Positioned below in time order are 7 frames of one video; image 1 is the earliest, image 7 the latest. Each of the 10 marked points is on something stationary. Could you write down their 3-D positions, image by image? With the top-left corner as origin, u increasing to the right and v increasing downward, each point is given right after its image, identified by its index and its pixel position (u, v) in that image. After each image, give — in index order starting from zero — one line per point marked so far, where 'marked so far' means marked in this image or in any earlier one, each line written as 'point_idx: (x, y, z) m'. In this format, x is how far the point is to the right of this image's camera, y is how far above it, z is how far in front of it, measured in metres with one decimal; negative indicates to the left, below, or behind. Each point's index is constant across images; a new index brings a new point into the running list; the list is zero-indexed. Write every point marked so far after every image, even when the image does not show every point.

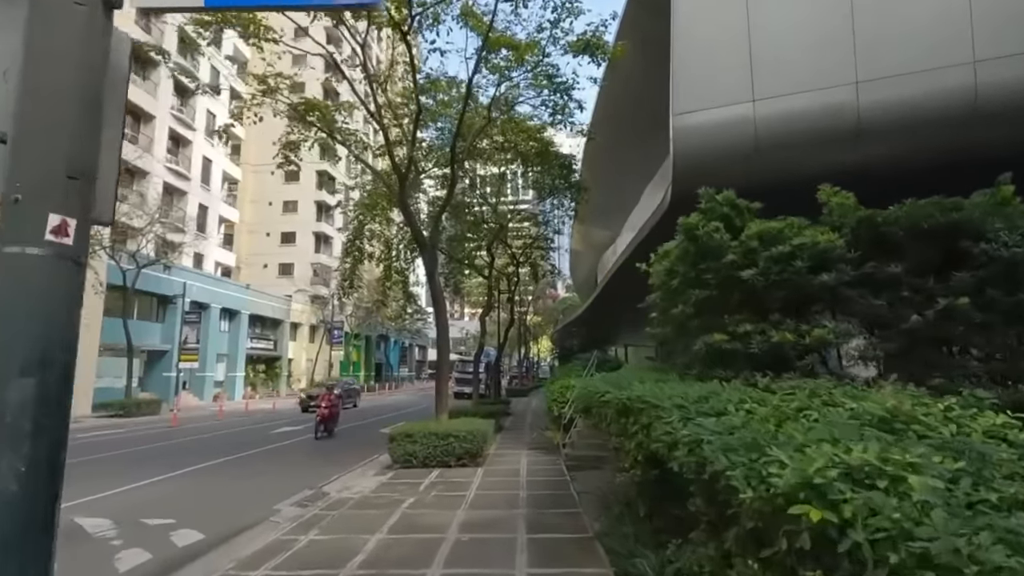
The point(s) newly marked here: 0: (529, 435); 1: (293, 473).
0: (+0.4, -4.1, +14.5) m
1: (-4.5, -3.9, +11.3) m
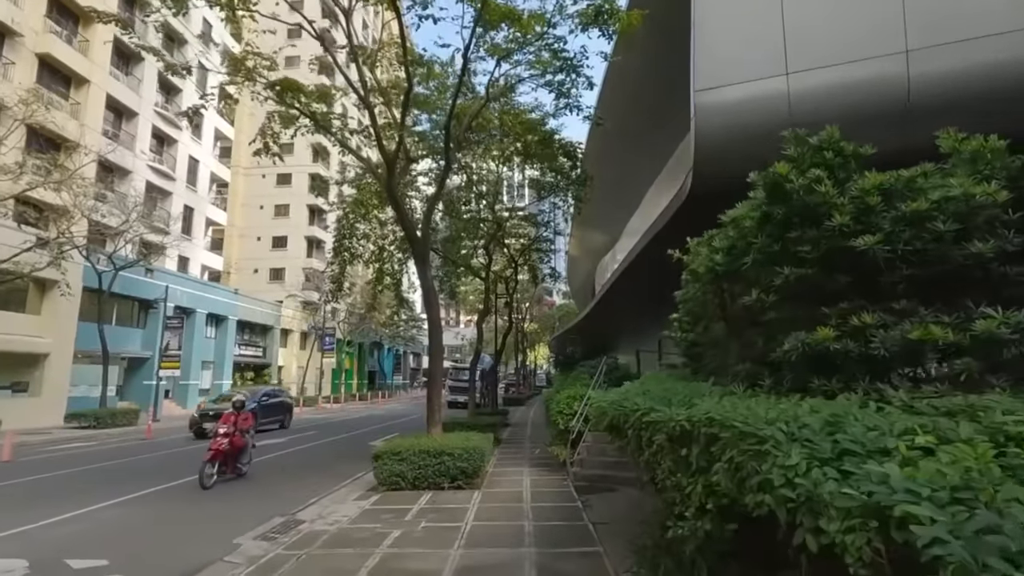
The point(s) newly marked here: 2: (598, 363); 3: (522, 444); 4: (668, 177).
0: (+0.4, -4.1, +13.3) m
1: (-4.5, -3.9, +10.0) m
2: (+2.1, -1.8, +13.3) m
3: (+0.3, -4.6, +15.7) m
4: (+4.6, +3.2, +16.8) m
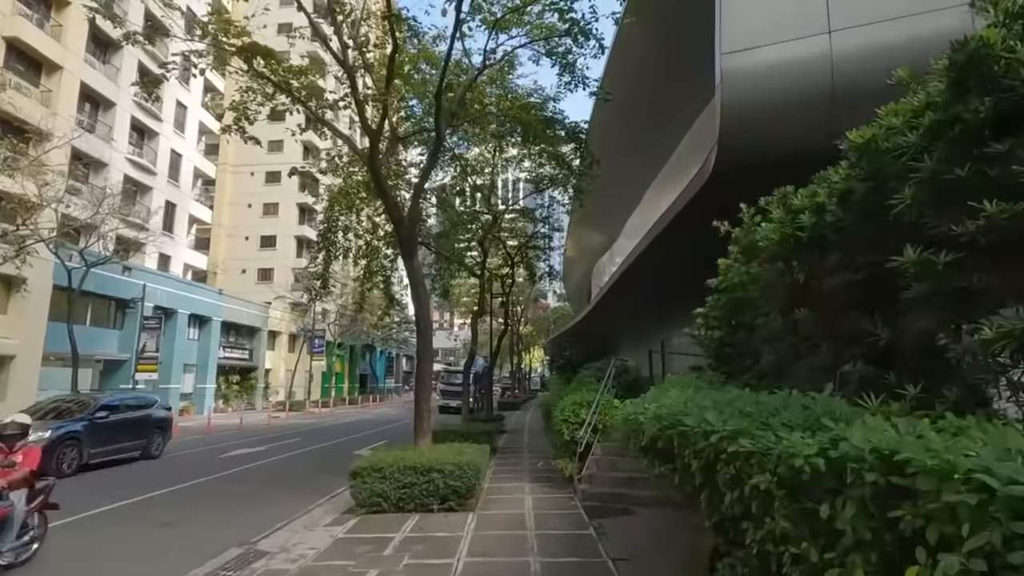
0: (+0.4, -4.0, +12.0) m
1: (-4.5, -3.7, +8.8) m
2: (+2.0, -1.7, +12.1) m
3: (+0.2, -4.5, +14.4) m
4: (+4.5, +3.3, +15.7) m
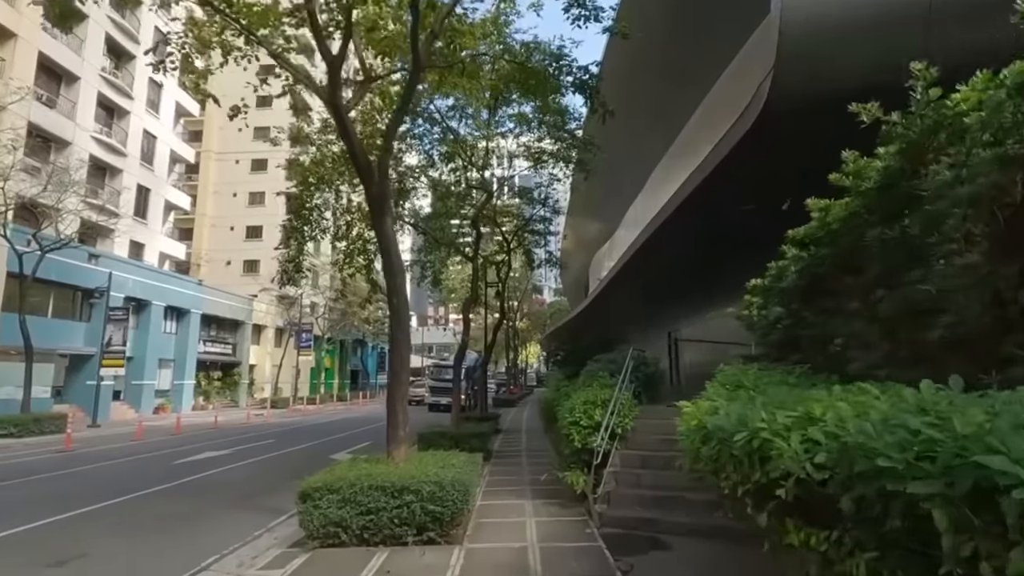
0: (+0.3, -3.6, +10.2) m
1: (-4.5, -3.3, +6.9) m
2: (+2.0, -1.3, +10.2) m
3: (+0.2, -4.1, +12.6) m
4: (+4.5, +3.7, +13.8) m
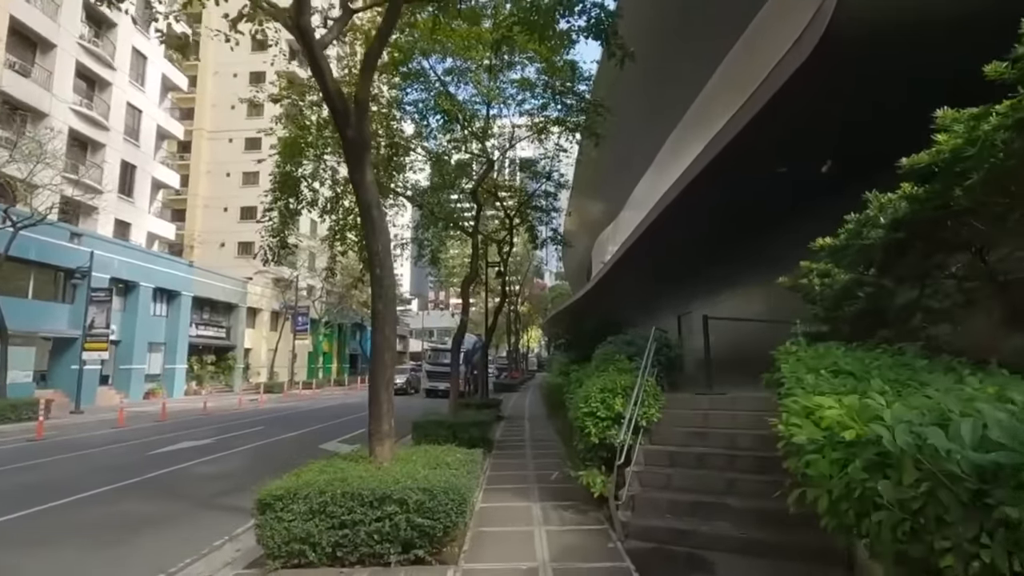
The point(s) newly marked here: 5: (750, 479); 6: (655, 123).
0: (+0.4, -3.1, +9.1) m
1: (-4.5, -3.0, +5.8) m
2: (+2.0, -0.8, +9.1) m
3: (+0.2, -3.5, +11.6) m
4: (+4.5, +4.3, +12.5) m
5: (+2.5, -2.0, +5.7) m
6: (+4.5, +5.2, +16.8) m
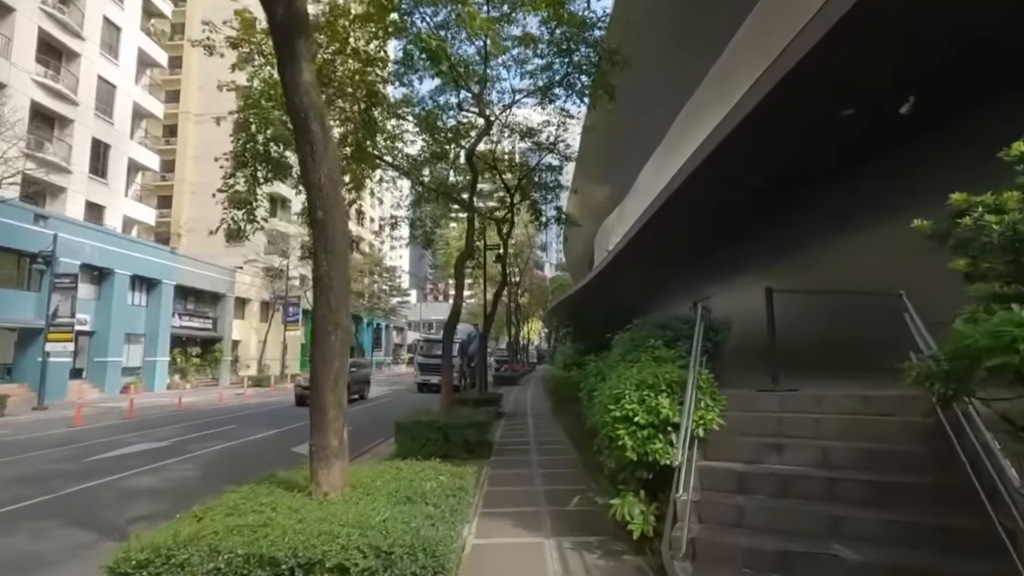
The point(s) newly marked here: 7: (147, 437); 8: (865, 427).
0: (+0.4, -2.7, +7.3) m
1: (-4.4, -2.6, +4.0) m
2: (+2.1, -0.4, +7.2) m
3: (+0.3, -3.1, +9.7) m
4: (+4.6, +4.7, +10.6) m
5: (+2.6, -1.7, +3.9) m
6: (+4.5, +5.7, +14.9) m
7: (-9.4, -3.9, +14.0) m
8: (+3.1, -1.2, +4.8) m
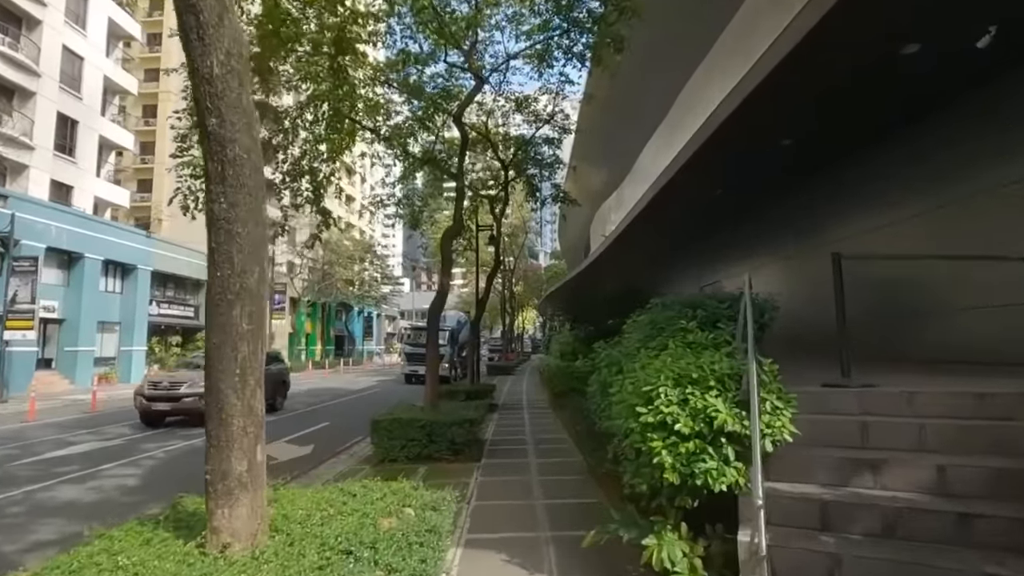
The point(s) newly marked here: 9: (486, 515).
0: (+0.4, -2.4, +6.0) m
1: (-4.5, -2.3, +2.6) m
2: (+2.0, -0.1, +5.9) m
3: (+0.2, -2.7, +8.5) m
4: (+4.5, +5.1, +9.2) m
5: (+2.6, -1.4, +2.6) m
6: (+4.3, +6.2, +13.5) m
7: (-9.6, -3.5, +12.6) m
8: (+3.1, -1.0, +3.5) m
9: (-0.3, -2.4, +5.8) m
